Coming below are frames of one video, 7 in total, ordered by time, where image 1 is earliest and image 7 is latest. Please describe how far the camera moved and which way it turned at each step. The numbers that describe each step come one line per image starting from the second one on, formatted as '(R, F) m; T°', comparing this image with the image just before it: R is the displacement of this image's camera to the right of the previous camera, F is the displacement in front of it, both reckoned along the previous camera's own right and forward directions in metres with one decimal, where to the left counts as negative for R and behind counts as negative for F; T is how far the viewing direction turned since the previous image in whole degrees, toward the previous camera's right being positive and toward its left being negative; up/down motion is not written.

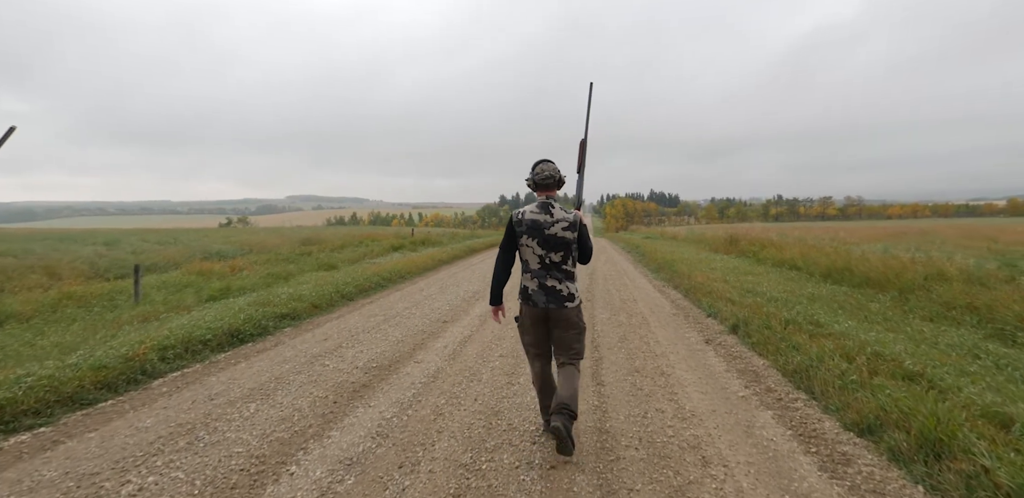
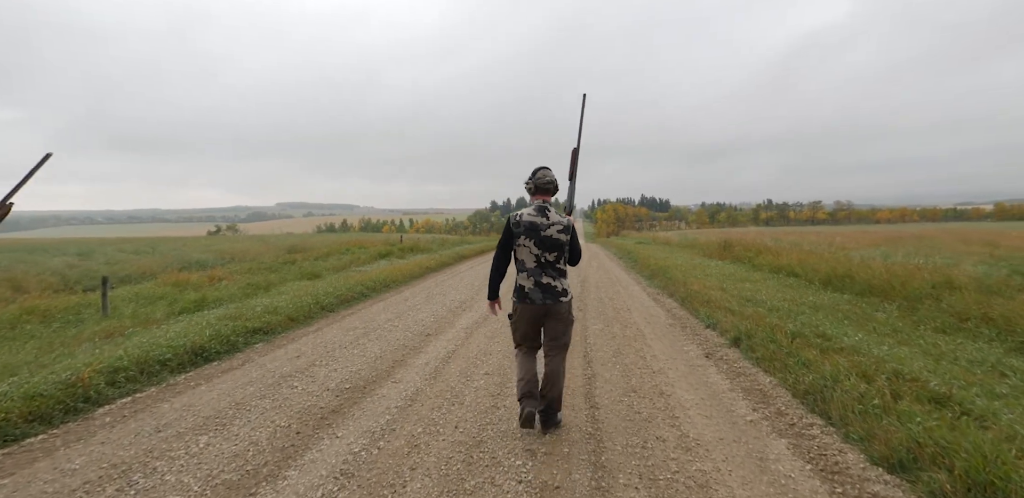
(+0.1, +0.4) m; +1°
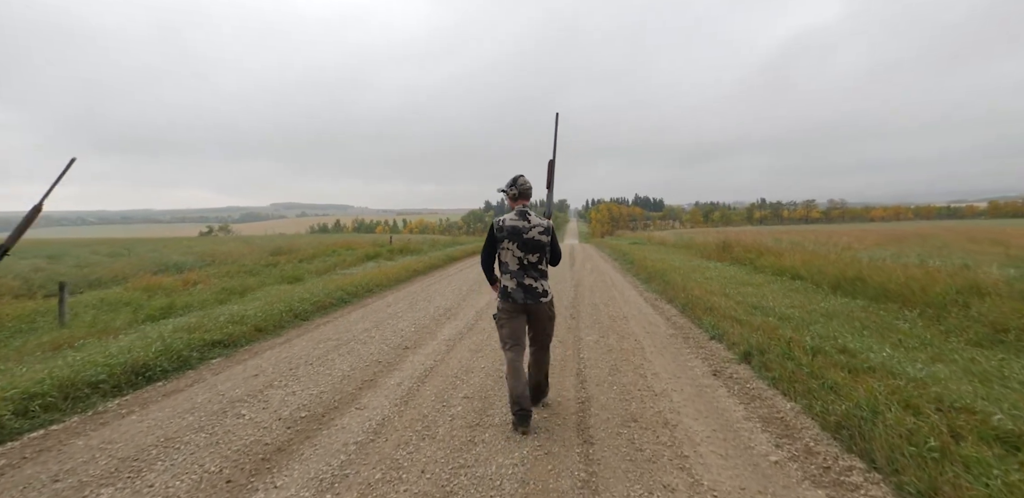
(+0.1, +0.7) m; +1°
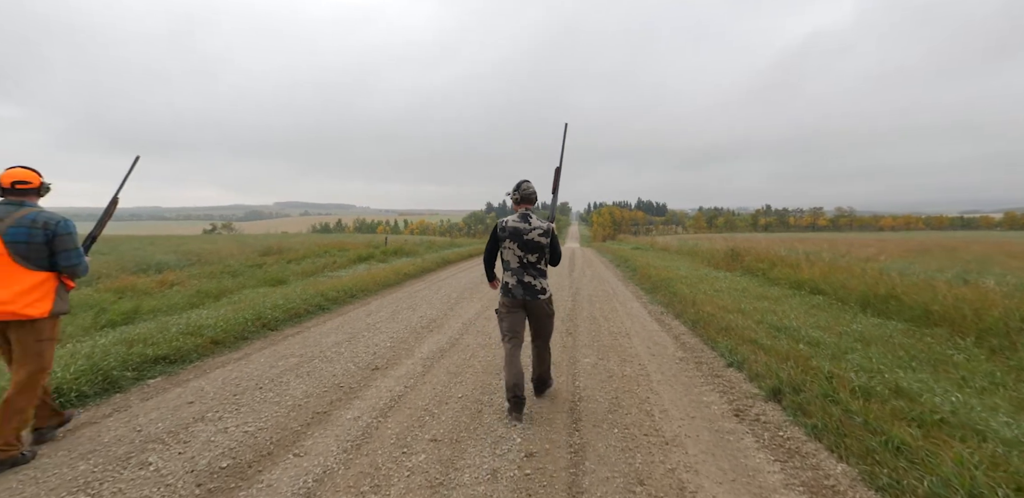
(+0.2, +0.9) m; 0°
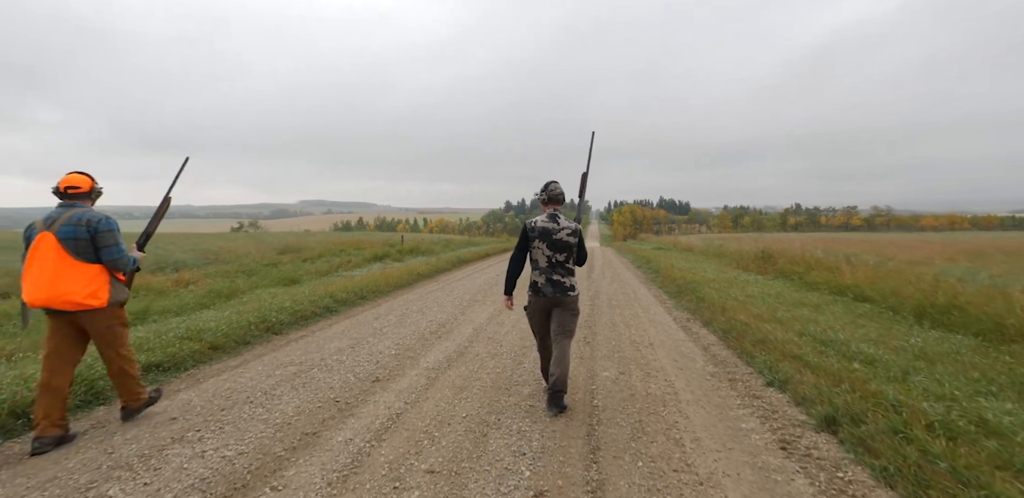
(+0.1, +0.5) m; -2°
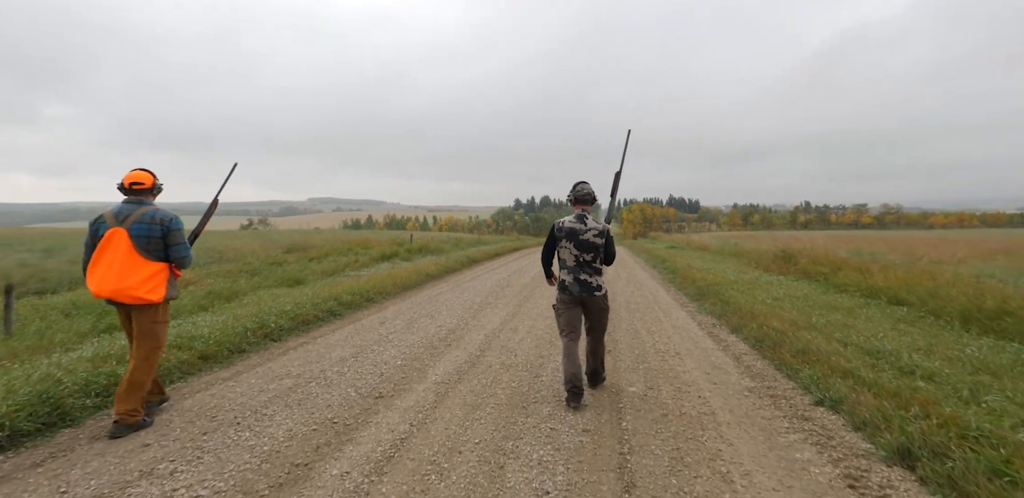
(-0.1, +0.5) m; -1°
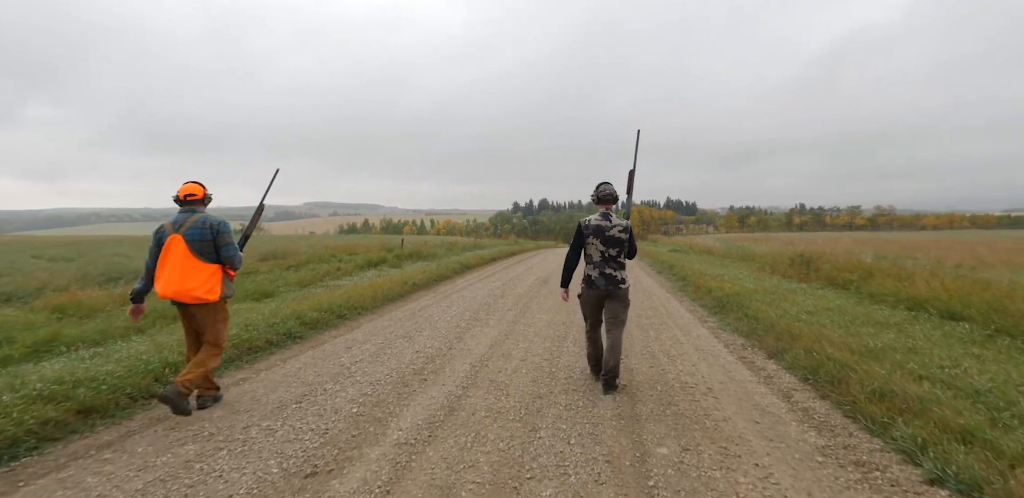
(+0.1, +1.4) m; 0°
